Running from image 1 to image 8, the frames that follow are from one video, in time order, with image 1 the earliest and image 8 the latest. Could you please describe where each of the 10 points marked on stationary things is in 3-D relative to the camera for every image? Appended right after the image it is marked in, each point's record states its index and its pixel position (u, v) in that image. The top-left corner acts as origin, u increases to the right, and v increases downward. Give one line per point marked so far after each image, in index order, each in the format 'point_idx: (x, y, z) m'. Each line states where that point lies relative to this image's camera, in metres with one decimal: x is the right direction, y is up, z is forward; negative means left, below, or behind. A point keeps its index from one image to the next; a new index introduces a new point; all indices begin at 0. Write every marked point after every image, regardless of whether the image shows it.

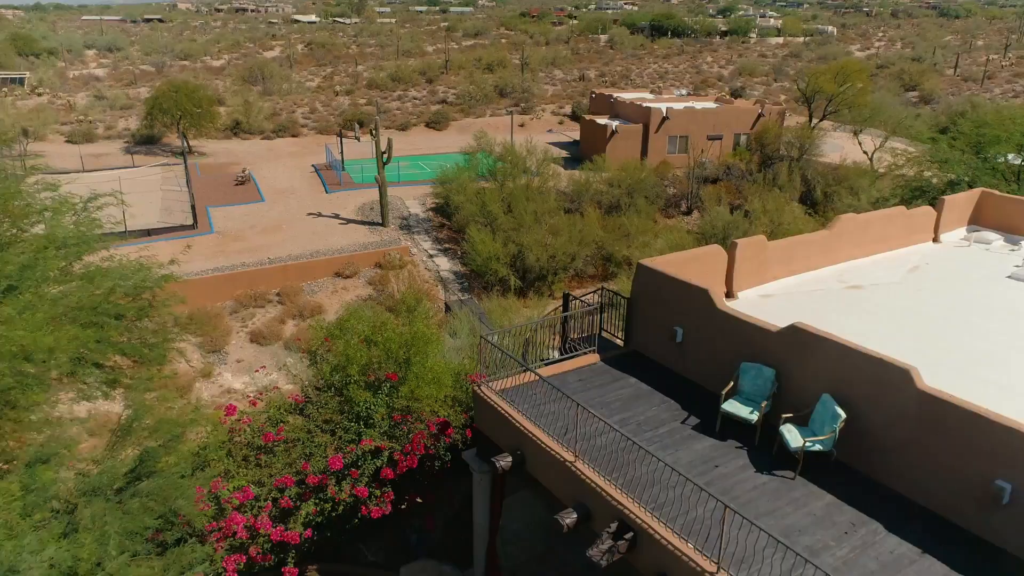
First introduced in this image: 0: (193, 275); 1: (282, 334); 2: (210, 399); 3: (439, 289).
0: (-8.5, +0.3, +19.3) m
1: (-5.7, -1.1, +18.0) m
2: (-6.5, -2.4, +15.7) m
3: (-2.0, 0.0, +20.2) m
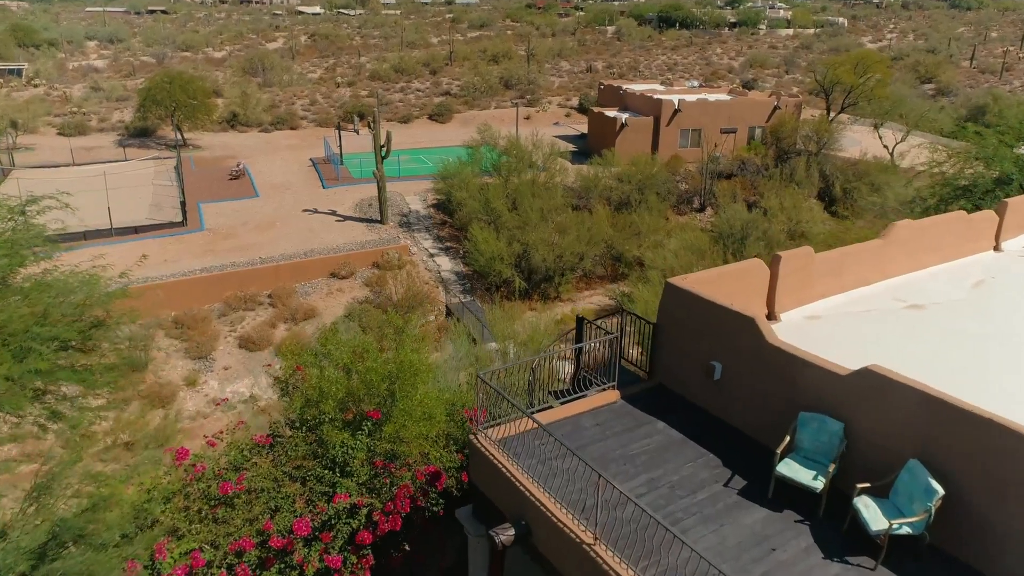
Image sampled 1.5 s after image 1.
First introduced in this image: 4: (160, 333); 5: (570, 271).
0: (-8.4, +0.3, +18.3) m
1: (-5.6, -1.2, +17.0) m
2: (-6.4, -2.5, +14.7) m
3: (-1.9, -0.1, +19.2) m
4: (-8.2, -1.1, +17.0) m
5: (+1.6, +0.5, +19.6) m
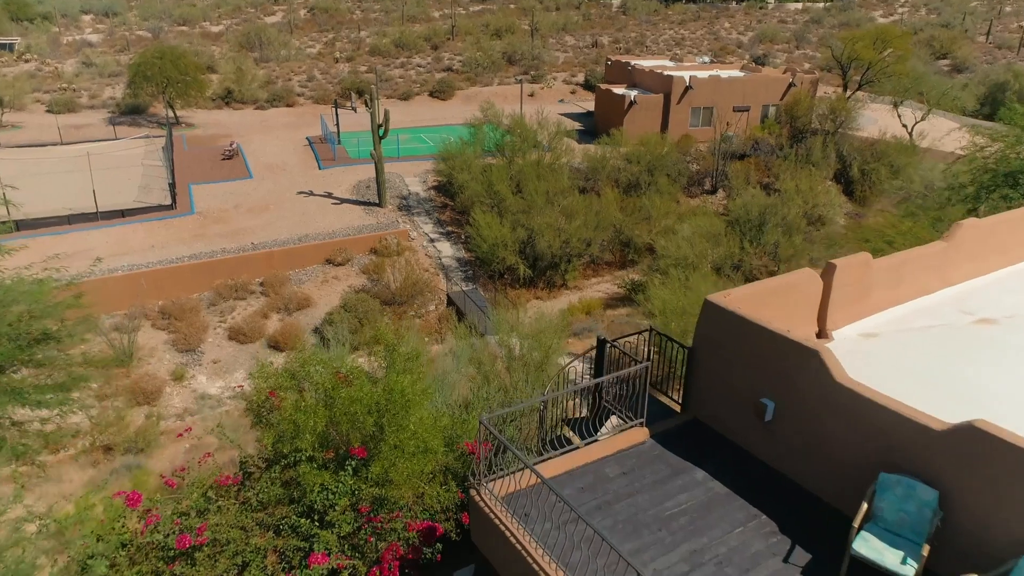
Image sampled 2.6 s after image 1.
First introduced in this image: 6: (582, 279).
0: (-8.3, +0.6, +17.4) m
1: (-5.5, -0.9, +16.2) m
2: (-6.3, -2.3, +13.9) m
3: (-1.8, +0.2, +18.3) m
4: (-8.1, -0.8, +16.2) m
5: (+1.7, +0.8, +18.7) m
6: (+1.8, +0.3, +19.0) m
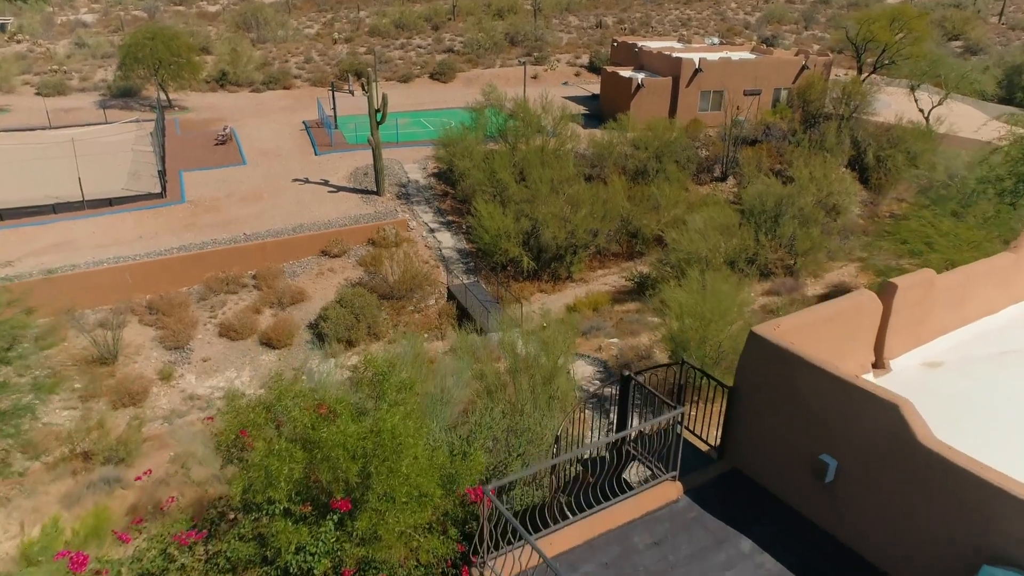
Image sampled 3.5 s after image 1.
0: (-8.2, +0.7, +16.7) m
1: (-5.4, -0.8, +15.5) m
2: (-6.2, -2.2, +13.2) m
3: (-1.7, +0.4, +17.5) m
4: (-8.1, -0.7, +15.5) m
5: (+1.7, +1.0, +17.9) m
6: (+1.9, +0.4, +18.3) m
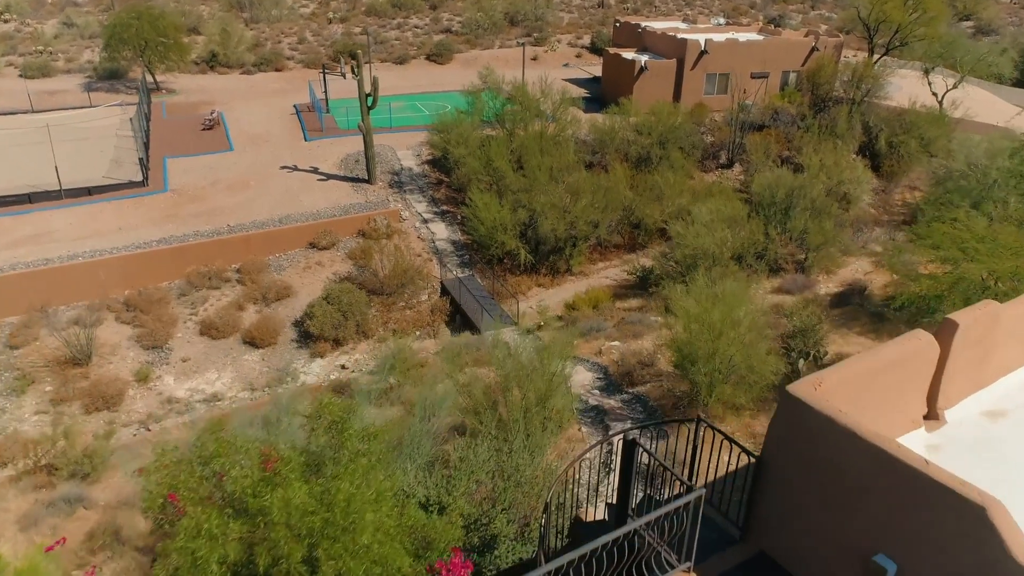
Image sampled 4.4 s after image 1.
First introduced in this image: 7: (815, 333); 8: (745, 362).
0: (-8.3, +0.9, +15.9) m
1: (-5.5, -0.7, +14.7) m
2: (-6.3, -2.2, +12.5) m
3: (-1.8, +0.5, +16.7) m
4: (-8.2, -0.6, +14.8) m
5: (+1.7, +1.1, +17.1) m
6: (+1.8, +0.6, +17.5) m
7: (+4.1, -0.6, +9.7) m
8: (+2.8, -0.9, +8.6) m
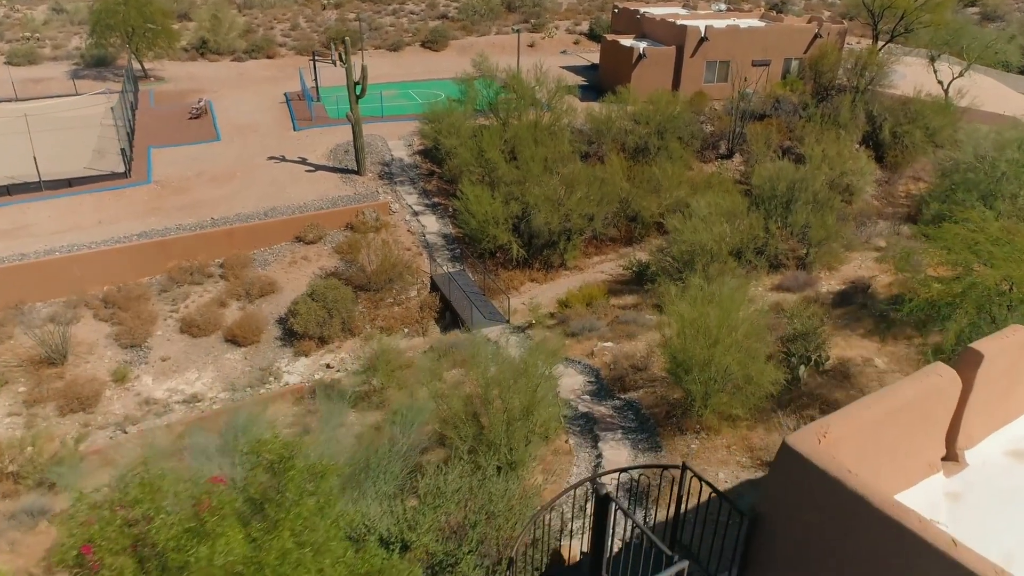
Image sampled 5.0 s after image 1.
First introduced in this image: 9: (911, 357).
0: (-8.4, +1.0, +15.4) m
1: (-5.7, -0.7, +14.3) m
2: (-6.5, -2.1, +12.1) m
3: (-2.0, +0.7, +16.3) m
4: (-8.3, -0.5, +14.3) m
5: (+1.5, +1.2, +16.6) m
6: (+1.7, +0.7, +17.0) m
7: (+3.9, -0.6, +9.2) m
8: (+2.6, -0.9, +8.2) m
9: (+5.4, -1.0, +9.9) m
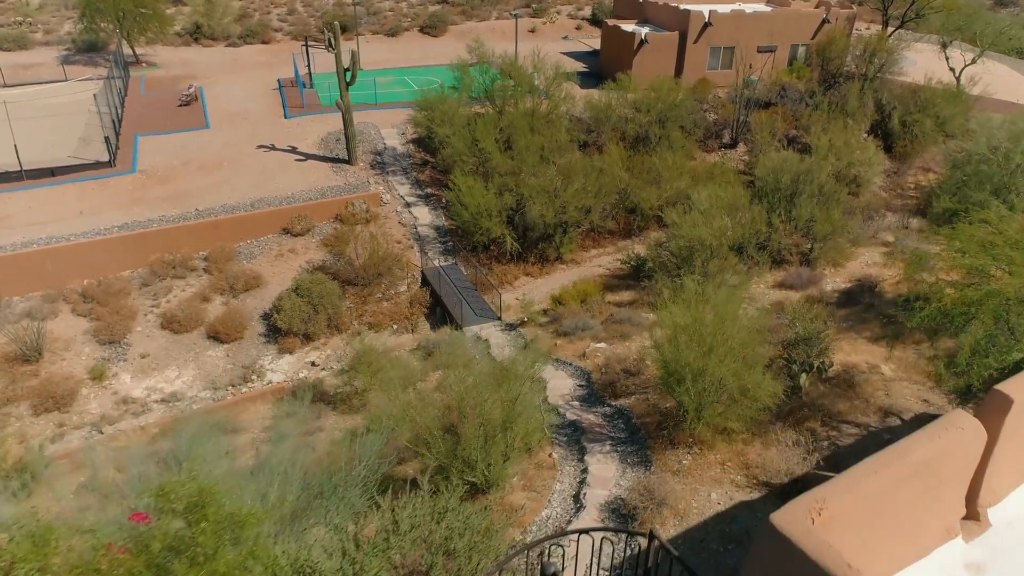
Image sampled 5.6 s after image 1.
0: (-8.6, +1.1, +14.9) m
1: (-5.8, -0.5, +13.8) m
2: (-6.7, -2.1, +11.6) m
3: (-2.1, +0.8, +15.7) m
4: (-8.5, -0.4, +13.8) m
5: (+1.4, +1.3, +16.1) m
6: (+1.5, +0.8, +16.5) m
7: (+3.7, -0.6, +8.7) m
8: (+2.4, -1.0, +7.7) m
9: (+5.3, -1.0, +9.4) m
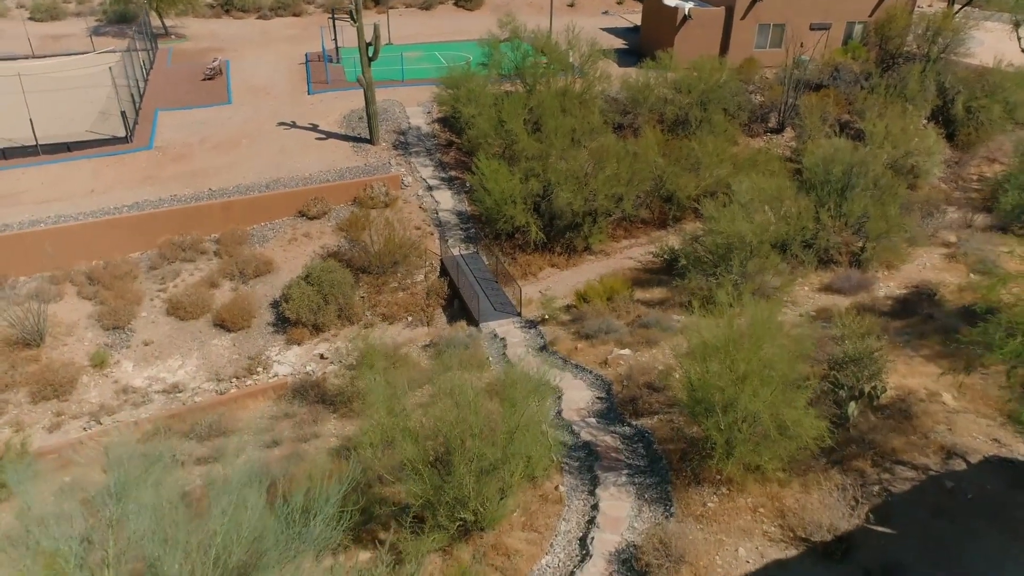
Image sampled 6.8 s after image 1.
0: (-8.1, +1.5, +14.4) m
1: (-5.5, -0.3, +13.2) m
2: (-6.4, -1.9, +11.1) m
3: (-1.6, +1.0, +14.9) m
4: (-8.1, -0.1, +13.4) m
5: (+1.9, +1.5, +15.1) m
6: (+2.1, +1.0, +15.5) m
7: (+3.8, -0.8, +7.7) m
8: (+2.4, -1.1, +6.7) m
9: (+5.4, -1.2, +8.3) m
